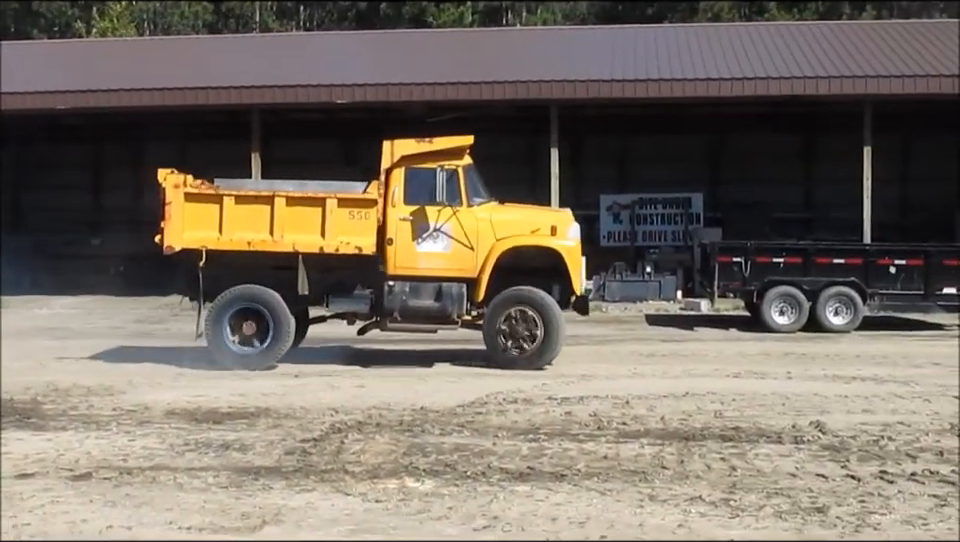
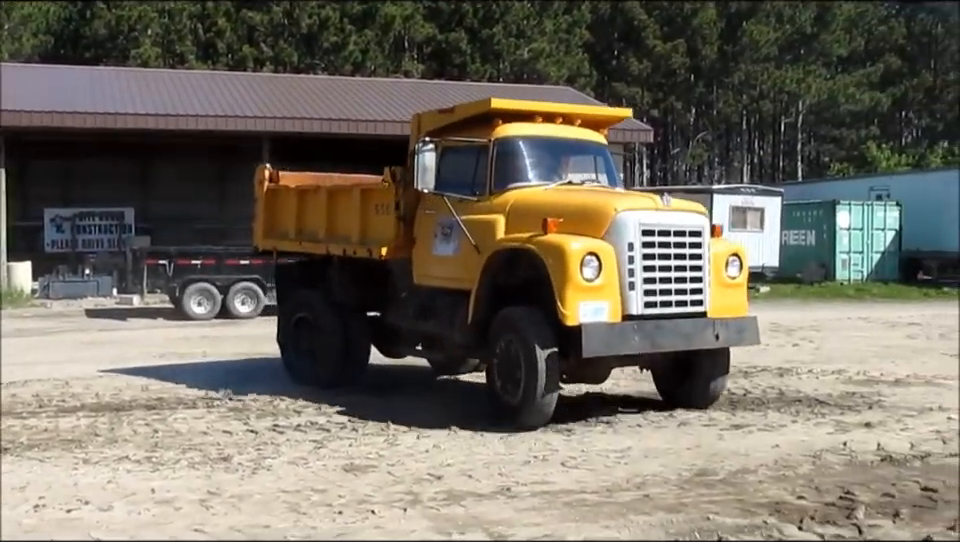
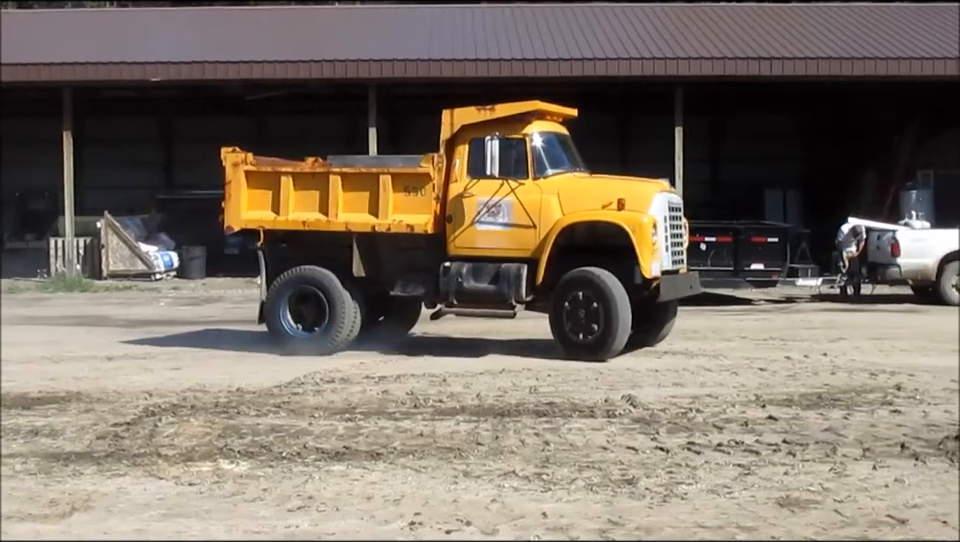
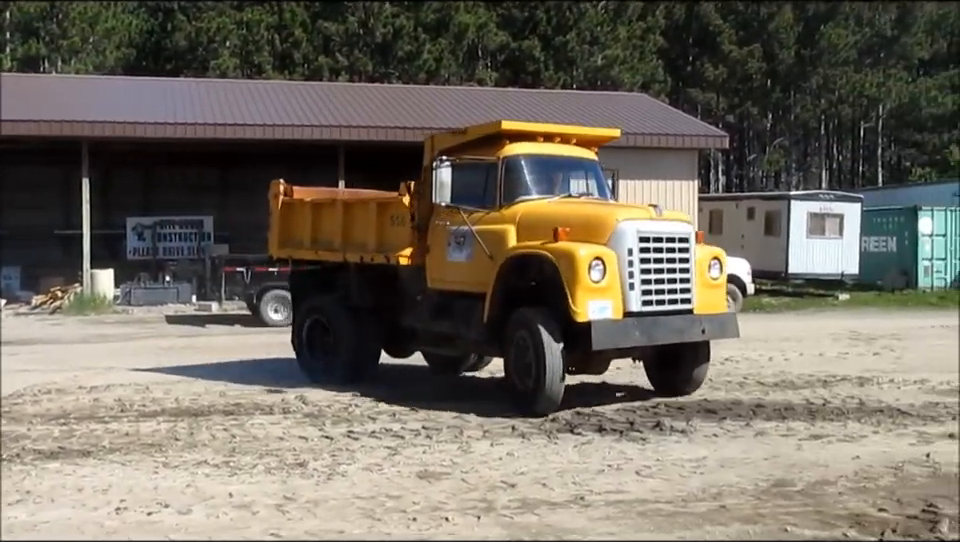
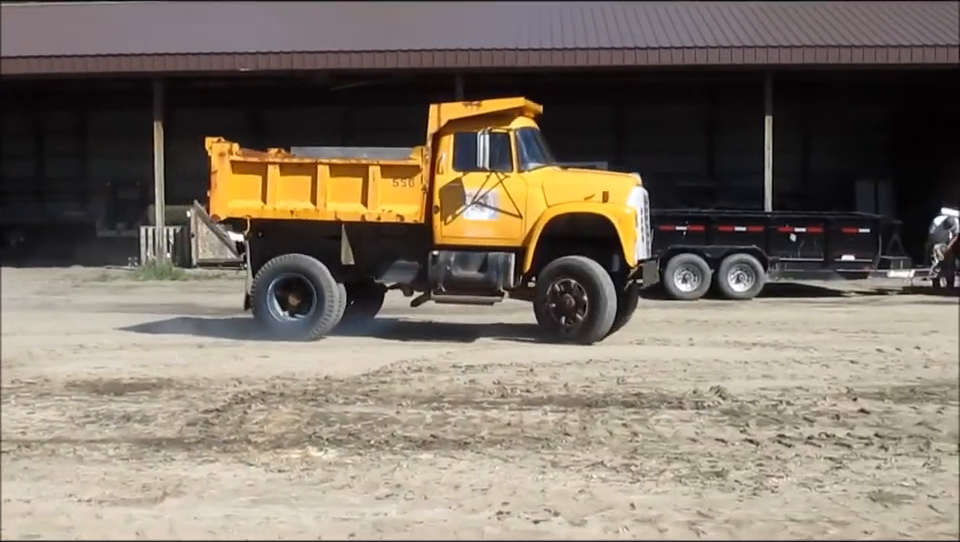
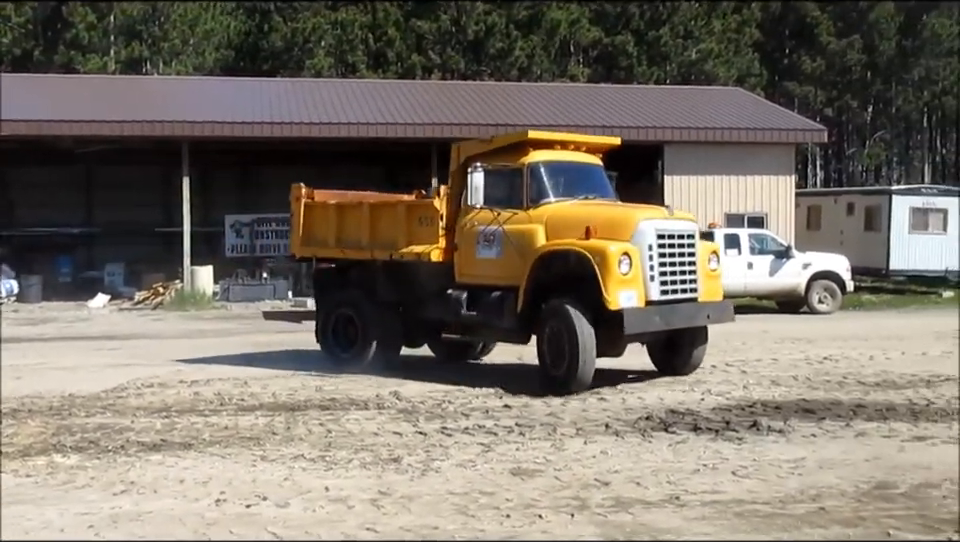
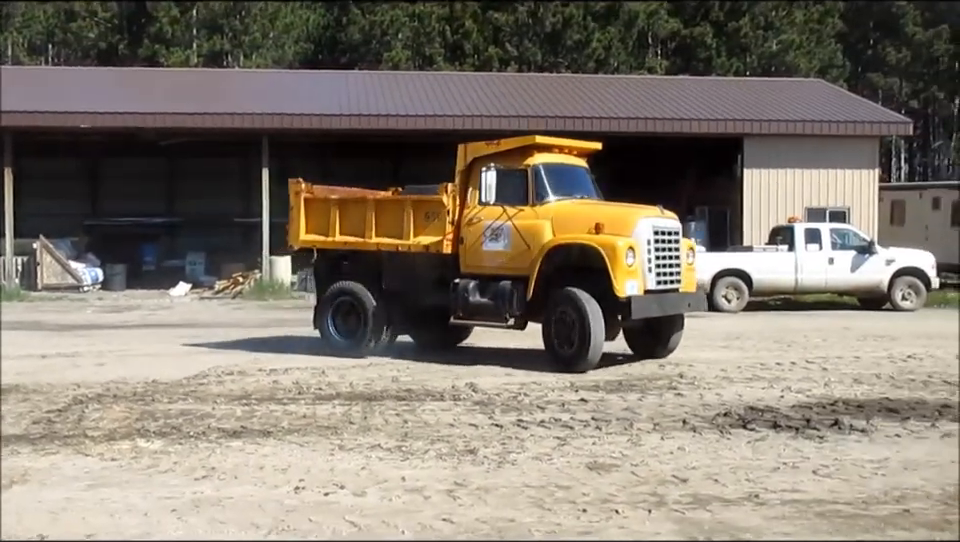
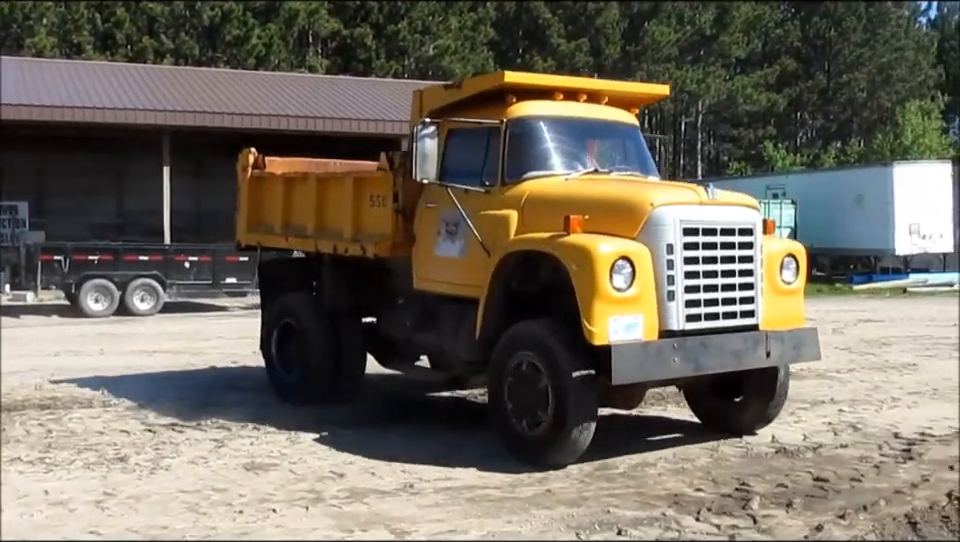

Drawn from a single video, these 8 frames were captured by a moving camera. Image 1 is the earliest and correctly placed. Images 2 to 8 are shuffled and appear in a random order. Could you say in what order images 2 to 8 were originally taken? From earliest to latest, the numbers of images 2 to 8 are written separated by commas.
5, 3, 7, 6, 4, 2, 8
